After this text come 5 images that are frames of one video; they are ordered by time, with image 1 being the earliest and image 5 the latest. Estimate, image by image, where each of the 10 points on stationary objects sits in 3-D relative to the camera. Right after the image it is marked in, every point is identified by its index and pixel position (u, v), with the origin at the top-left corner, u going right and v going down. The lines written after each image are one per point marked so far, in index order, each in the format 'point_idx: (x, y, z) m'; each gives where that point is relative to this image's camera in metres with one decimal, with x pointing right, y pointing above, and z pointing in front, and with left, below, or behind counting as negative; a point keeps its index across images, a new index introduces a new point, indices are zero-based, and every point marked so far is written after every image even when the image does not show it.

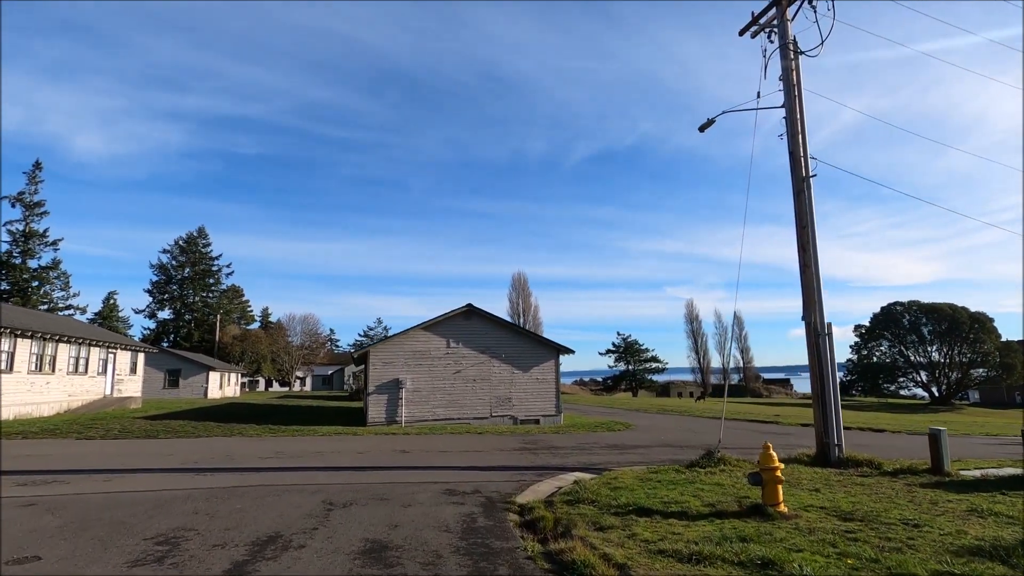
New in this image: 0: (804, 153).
0: (+6.7, +3.1, +12.2) m
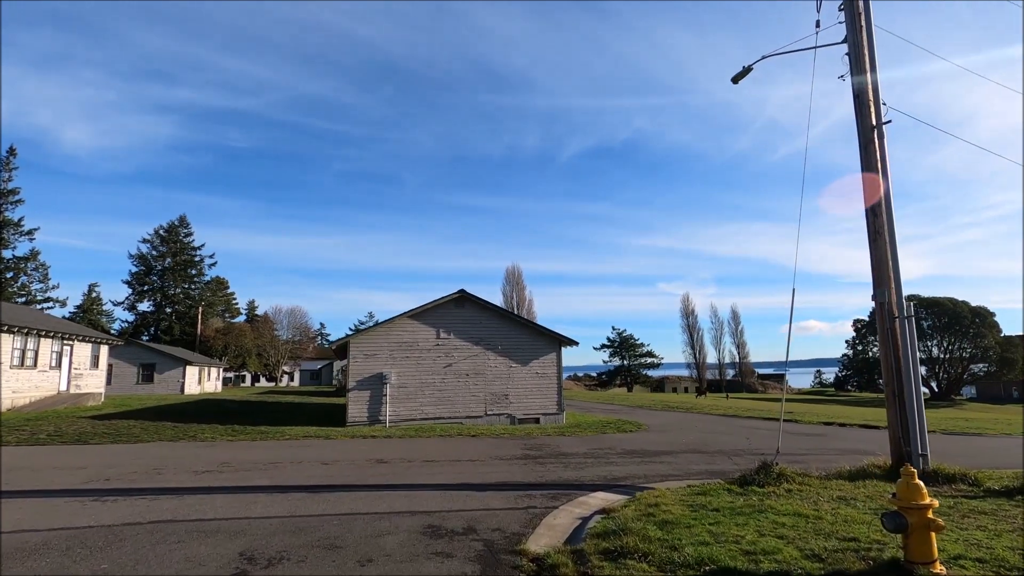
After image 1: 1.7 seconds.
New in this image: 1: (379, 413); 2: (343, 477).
0: (+6.8, +3.6, +10.0) m
1: (-4.7, -4.5, +19.0) m
2: (-2.8, -3.1, +8.8) m
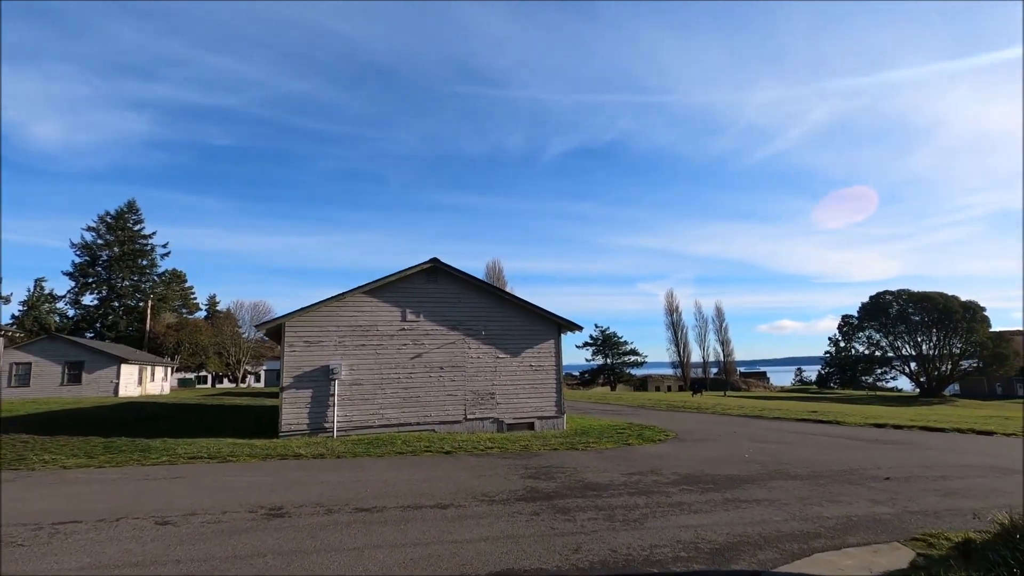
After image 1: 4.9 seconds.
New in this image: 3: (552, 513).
0: (+6.8, +4.5, +5.7) m
1: (-5.0, -3.5, +14.3) m
2: (-2.7, -2.2, +4.2) m
3: (+0.4, -2.4, +5.8) m
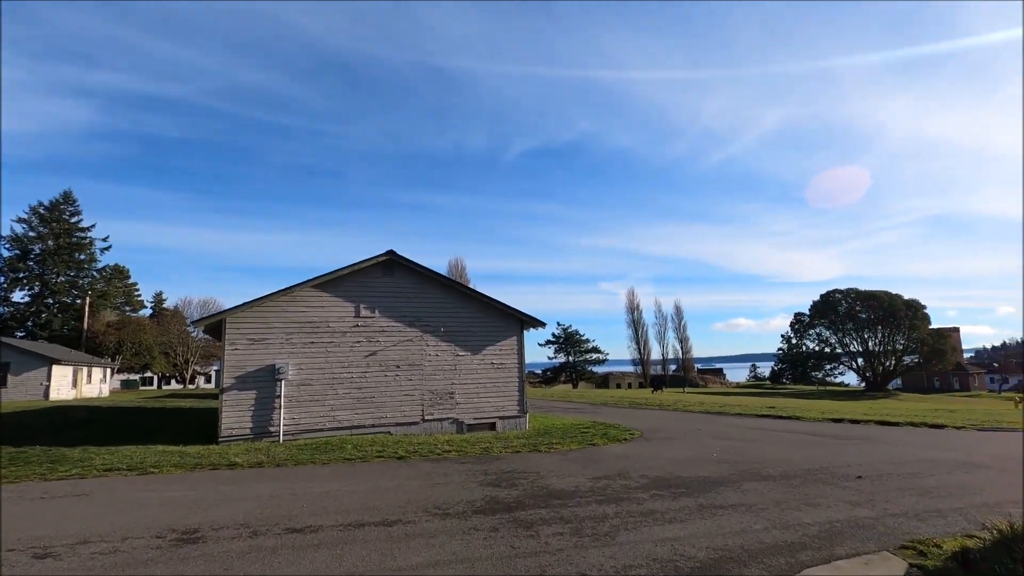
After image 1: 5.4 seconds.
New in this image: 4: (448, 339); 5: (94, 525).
0: (+6.4, +4.6, +5.5) m
1: (-6.0, -3.3, +13.3) m
2: (-3.0, -2.0, +3.4) m
3: (0.0, -2.3, +5.1) m
4: (-1.8, -1.4, +14.9) m
5: (-4.0, -2.3, +5.2) m
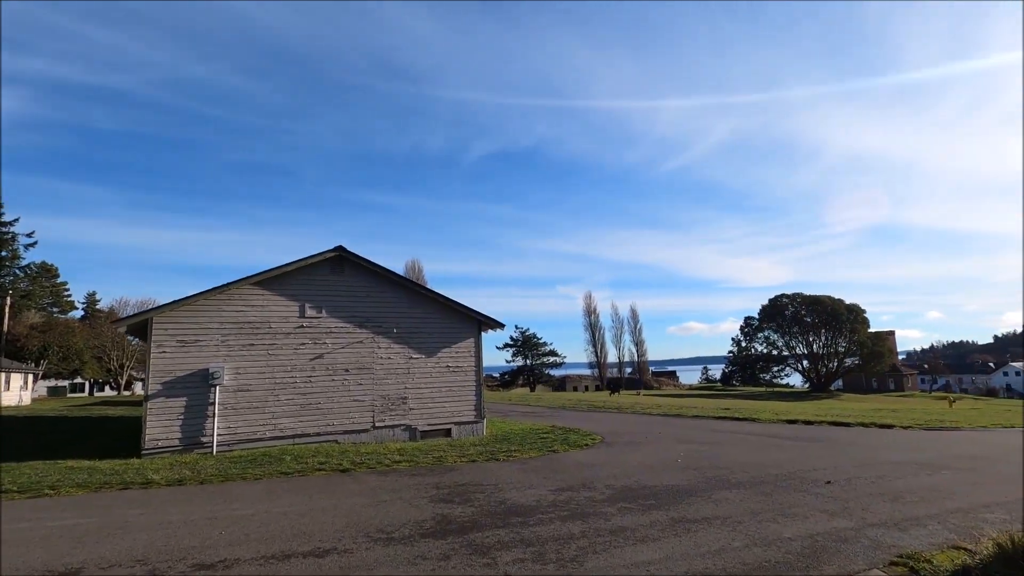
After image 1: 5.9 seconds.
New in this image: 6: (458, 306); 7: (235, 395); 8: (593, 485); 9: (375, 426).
0: (+6.0, +4.7, +5.4) m
1: (-7.0, -3.3, +12.1) m
2: (-3.3, -1.9, +2.5) m
3: (-0.4, -2.2, +4.4) m
4: (-2.9, -1.4, +14.1) m
5: (-4.4, -2.2, +4.2) m
6: (-1.5, -0.5, +14.8) m
7: (-6.5, -2.5, +12.4) m
8: (+1.1, -2.7, +7.4) m
9: (-3.5, -3.5, +13.5) m
